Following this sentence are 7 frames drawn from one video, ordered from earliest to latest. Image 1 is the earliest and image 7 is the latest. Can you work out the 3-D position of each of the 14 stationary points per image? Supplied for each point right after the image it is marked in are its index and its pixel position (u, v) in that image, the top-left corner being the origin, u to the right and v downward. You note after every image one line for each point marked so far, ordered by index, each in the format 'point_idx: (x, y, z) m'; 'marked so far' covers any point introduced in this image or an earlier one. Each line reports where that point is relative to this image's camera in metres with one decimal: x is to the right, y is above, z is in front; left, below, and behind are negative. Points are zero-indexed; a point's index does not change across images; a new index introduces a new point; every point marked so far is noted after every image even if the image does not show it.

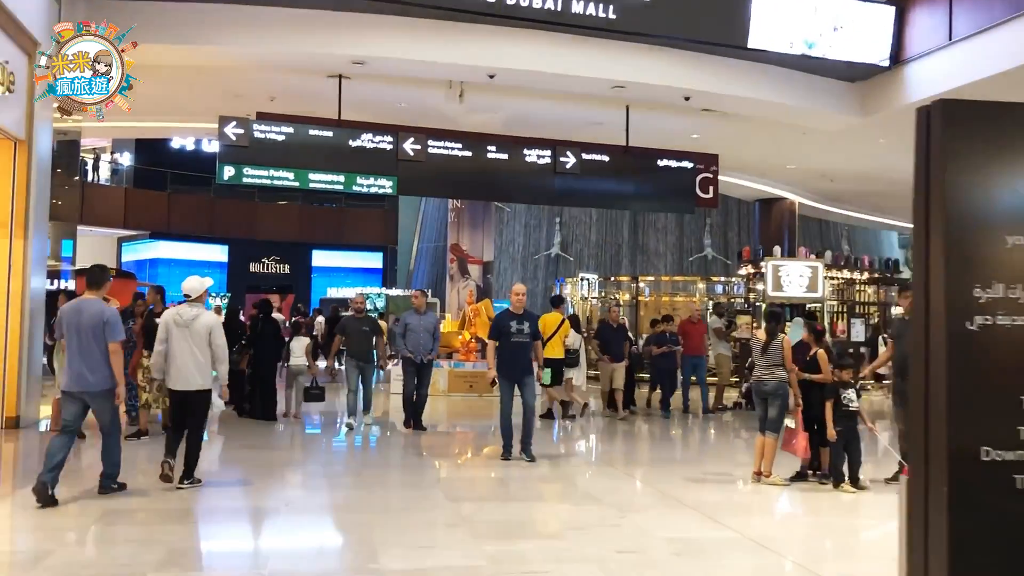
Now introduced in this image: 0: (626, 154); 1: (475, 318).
0: (+1.2, +1.3, +9.4) m
1: (-0.4, -0.4, +11.3) m
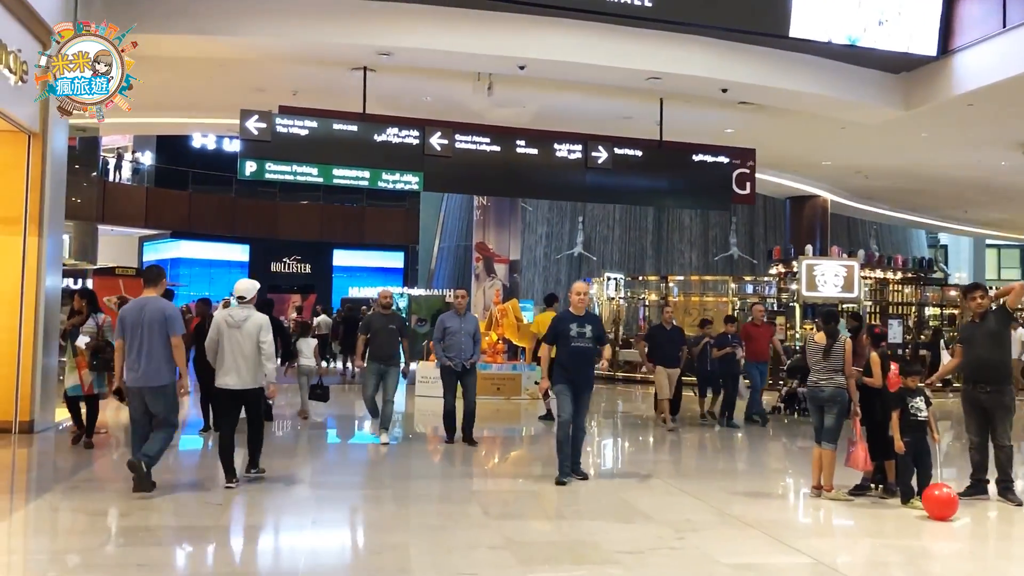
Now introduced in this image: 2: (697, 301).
0: (+1.4, +1.3, +9.1) m
1: (-0.1, -0.4, +11.0) m
2: (+2.8, -0.2, +14.0) m
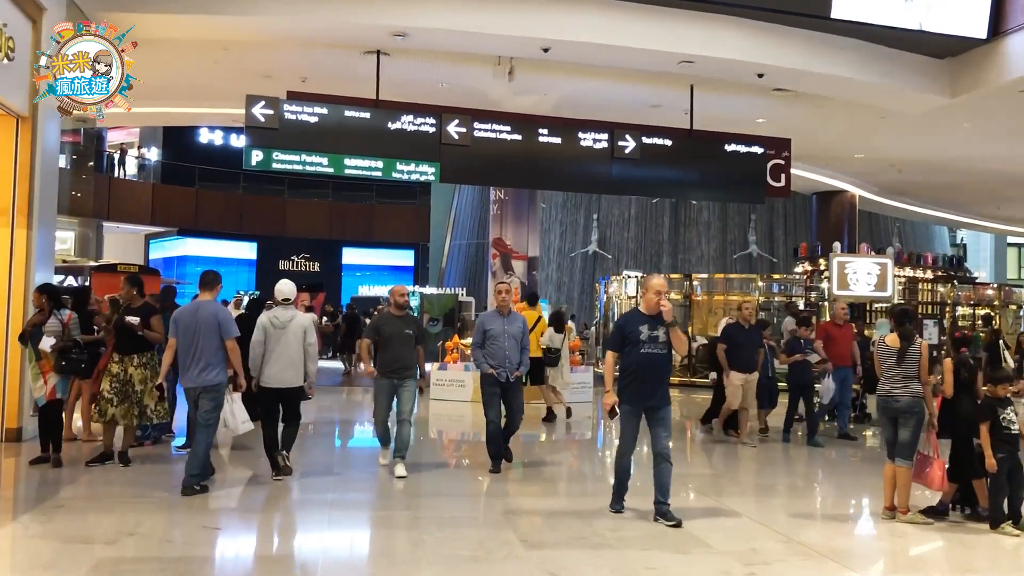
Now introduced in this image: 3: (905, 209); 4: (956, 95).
0: (+1.6, +1.4, +8.5) m
1: (+0.1, -0.3, +10.5) m
2: (+3.0, -0.2, +13.5) m
3: (+6.8, +1.4, +16.0) m
4: (+4.2, +1.8, +8.7) m
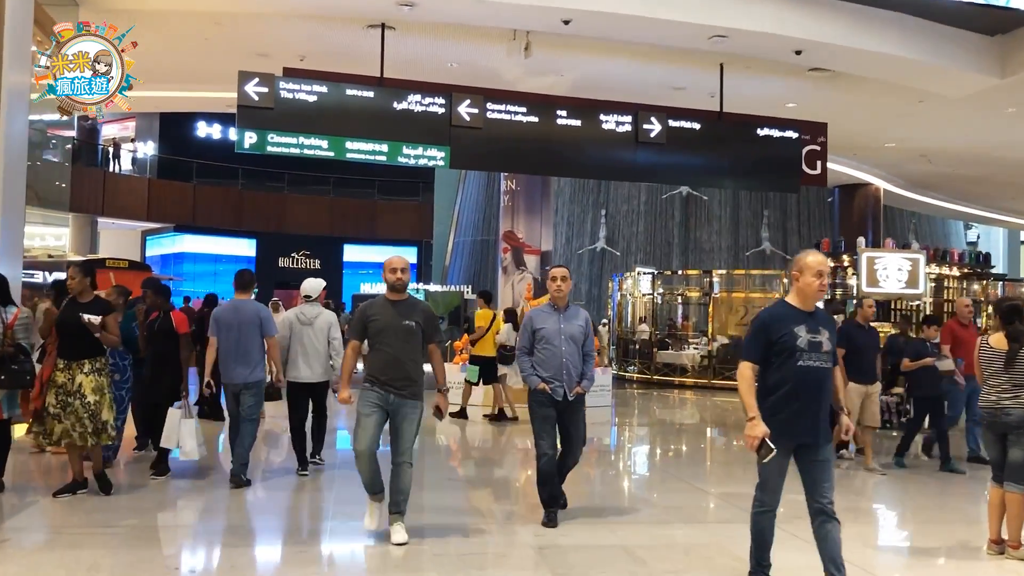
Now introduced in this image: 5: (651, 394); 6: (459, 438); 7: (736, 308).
0: (+1.8, +1.4, +7.9) m
1: (+0.3, -0.3, +9.8) m
2: (+3.2, -0.1, +12.9) m
3: (+6.9, +1.4, +15.4) m
4: (+4.3, +1.8, +8.1) m
5: (+1.8, -1.4, +12.4) m
6: (-0.4, -1.3, +8.1) m
7: (+3.1, -0.3, +12.8) m
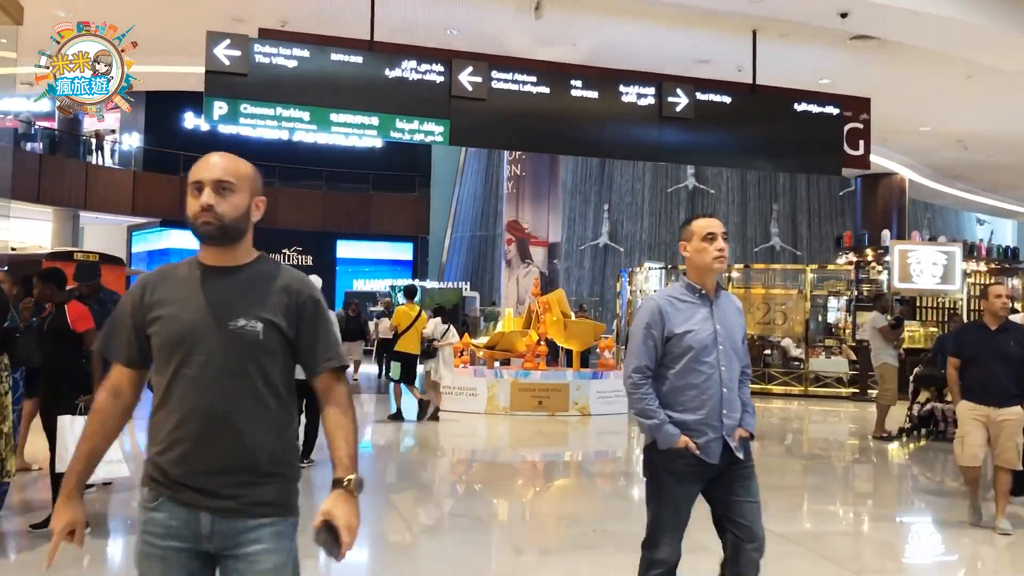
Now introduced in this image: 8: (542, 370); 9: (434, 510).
0: (+1.8, +1.5, +7.0) m
1: (+0.3, -0.2, +9.0) m
2: (+3.2, -0.1, +12.0) m
3: (+7.0, +1.5, +14.5) m
4: (+4.3, +1.9, +7.2) m
5: (+1.9, -1.4, +11.6) m
6: (-0.4, -1.3, +7.2) m
7: (+3.1, -0.2, +12.0) m
8: (+0.3, -0.8, +8.7) m
9: (-0.5, -1.3, +5.5) m
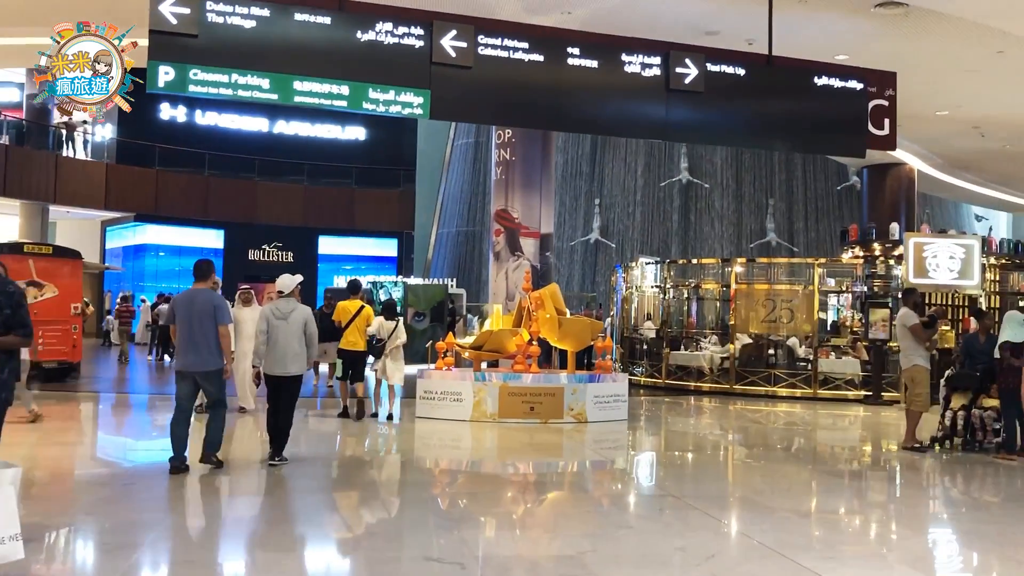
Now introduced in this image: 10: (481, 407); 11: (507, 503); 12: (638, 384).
0: (+1.7, +1.5, +6.3) m
1: (+0.2, -0.2, +8.2) m
2: (+3.1, 0.0, +11.3) m
3: (+6.8, +1.6, +13.9) m
4: (+4.3, +1.9, +6.5) m
5: (+1.7, -1.3, +10.9) m
6: (-0.5, -1.2, +6.5) m
7: (+3.0, -0.2, +11.3) m
8: (+0.2, -0.7, +7.9) m
9: (-0.5, -1.2, +4.7) m
10: (-0.3, -1.0, +7.9) m
11: (0.0, -1.3, +5.5) m
12: (+1.7, -1.3, +12.3) m
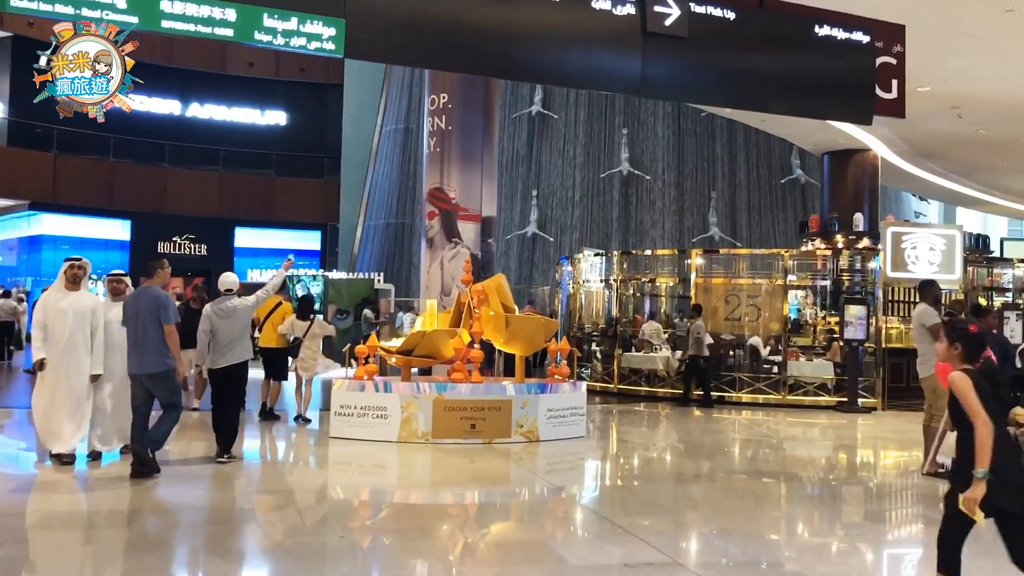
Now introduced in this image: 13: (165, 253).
0: (+1.4, +1.5, +5.2) m
1: (-0.3, -0.1, +7.0) m
2: (+2.3, 0.0, +10.3) m
3: (+5.9, +1.6, +13.1) m
4: (+3.9, +2.0, +5.6) m
5: (+1.1, -1.2, +9.7) m
6: (-0.8, -1.2, +5.2) m
7: (+2.3, -0.1, +10.3) m
8: (-0.3, -0.7, +6.7) m
9: (-0.7, -1.2, +3.5) m
10: (-0.7, -1.0, +6.6) m
11: (-0.3, -1.2, +4.3) m
12: (+0.9, -1.2, +11.1) m
13: (-7.5, +0.7, +20.0) m
